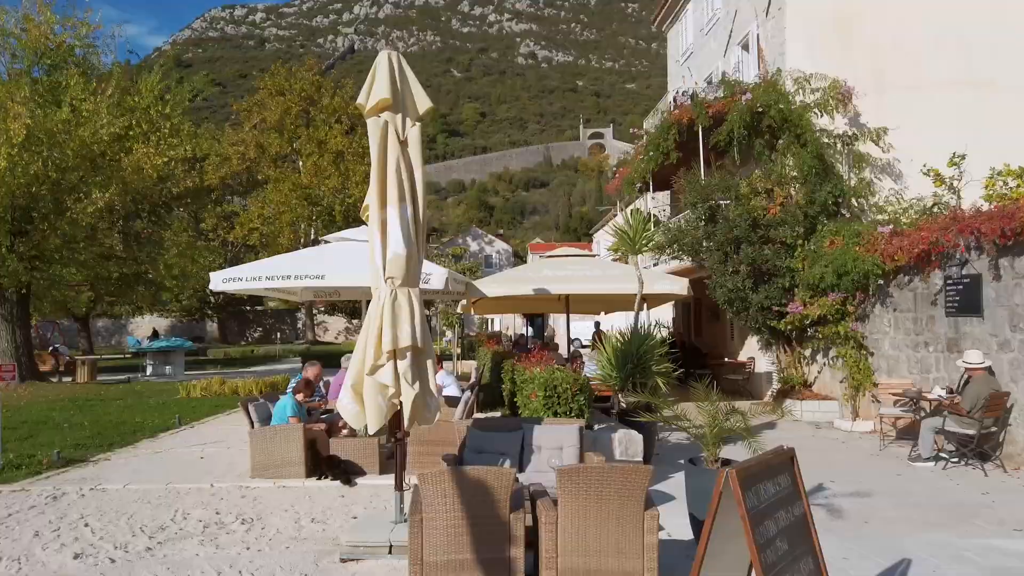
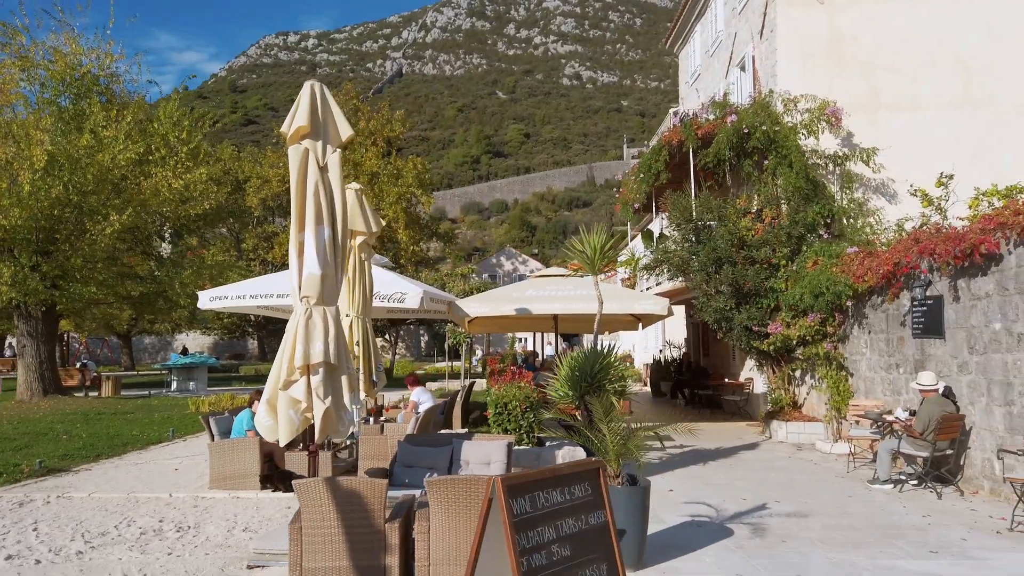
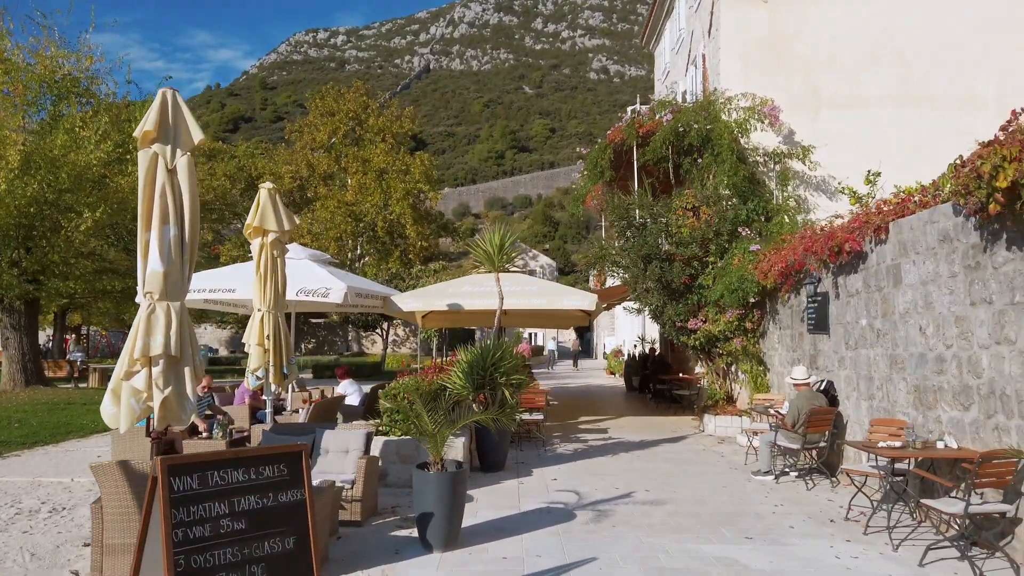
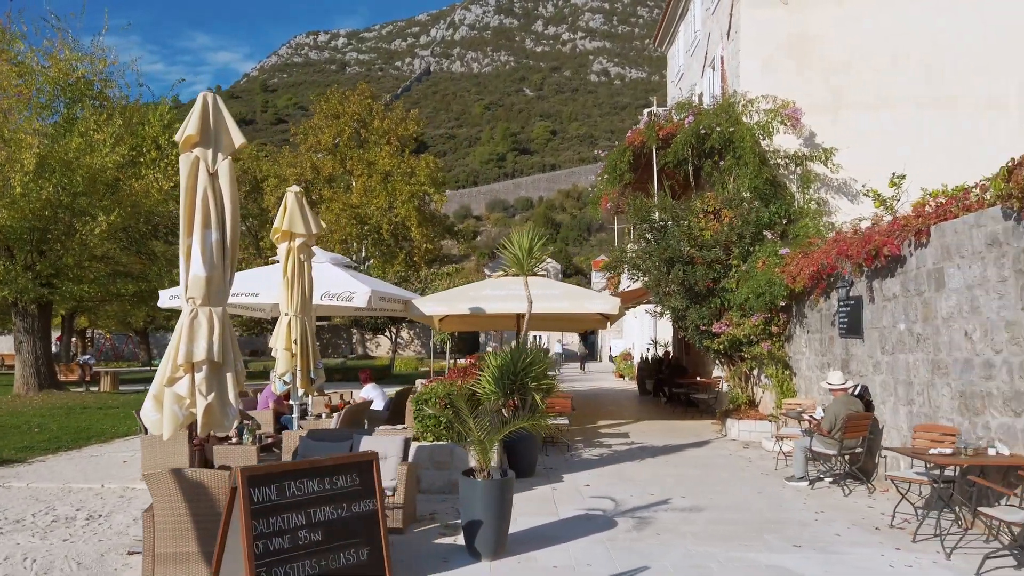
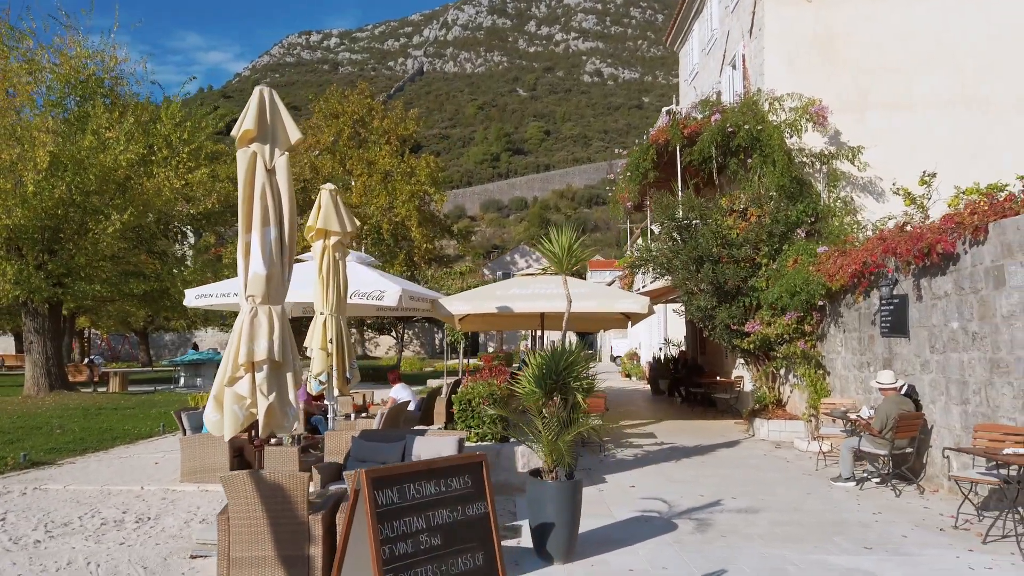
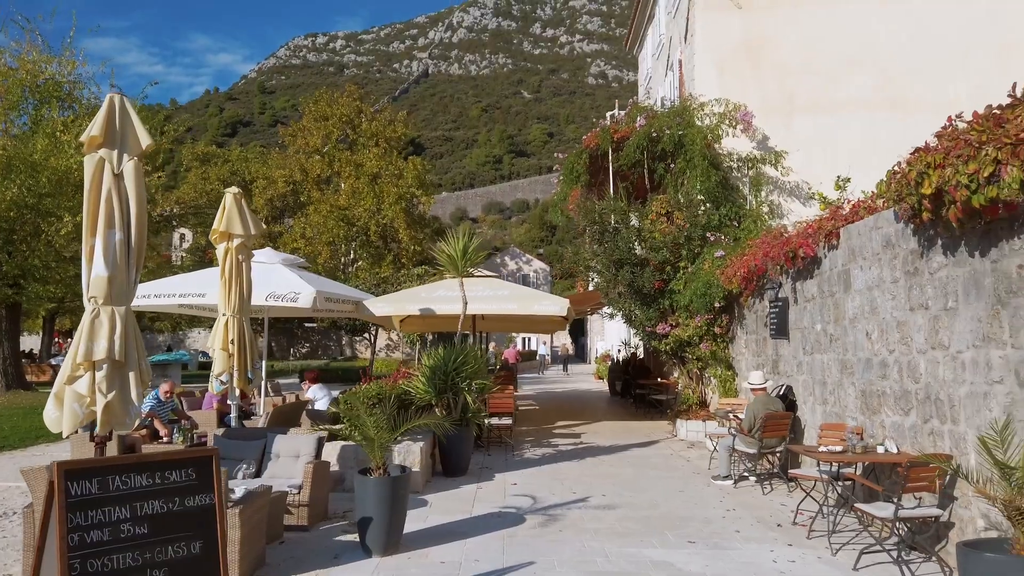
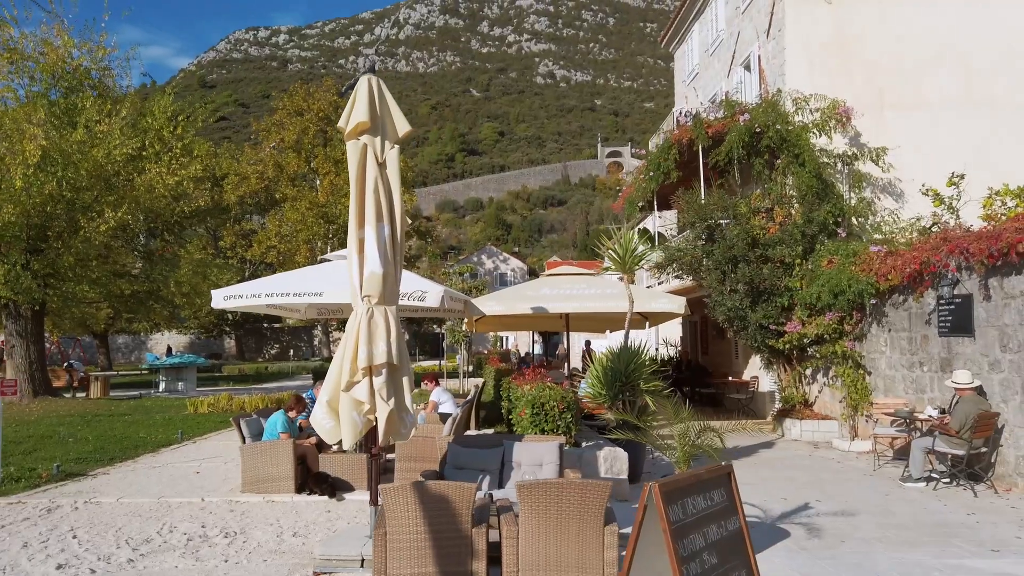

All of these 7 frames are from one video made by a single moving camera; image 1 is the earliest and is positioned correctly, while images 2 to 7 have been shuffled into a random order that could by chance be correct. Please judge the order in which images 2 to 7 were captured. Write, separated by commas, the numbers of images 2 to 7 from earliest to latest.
7, 2, 5, 4, 3, 6
